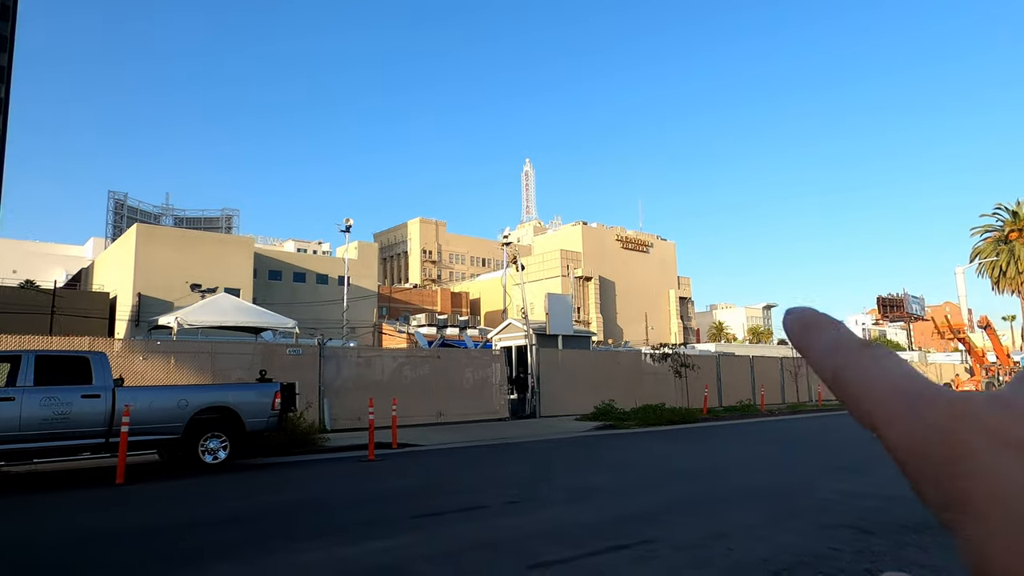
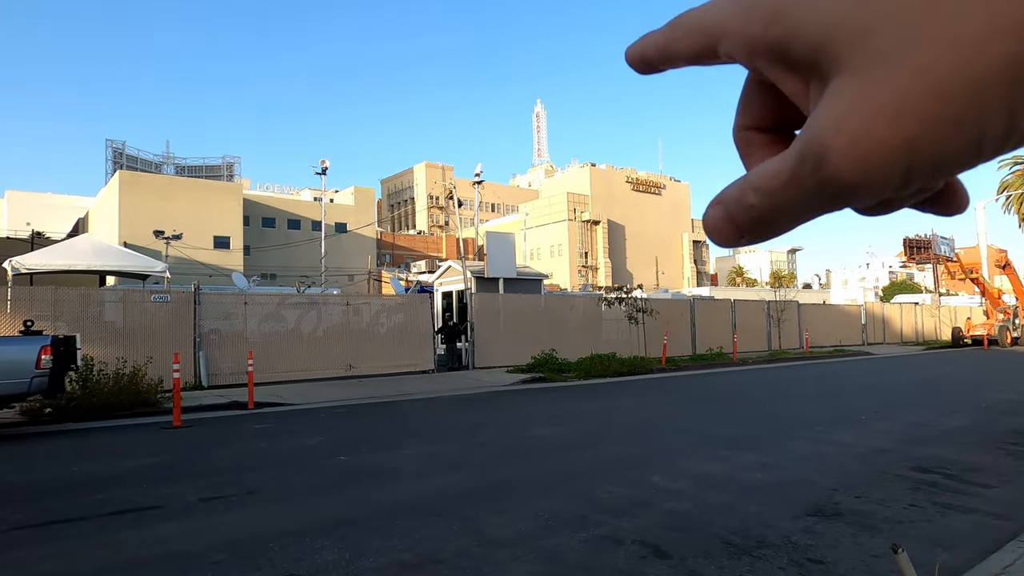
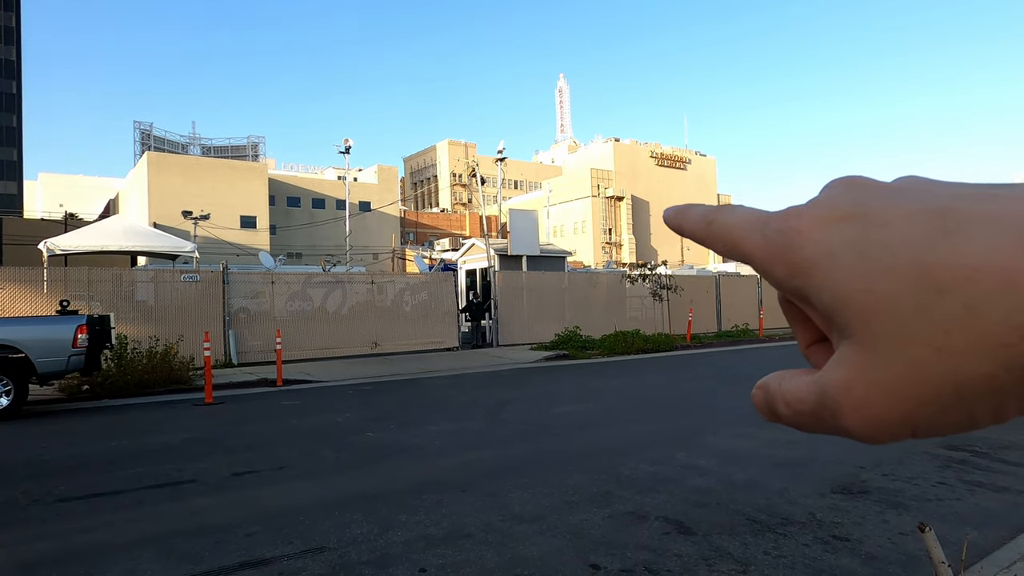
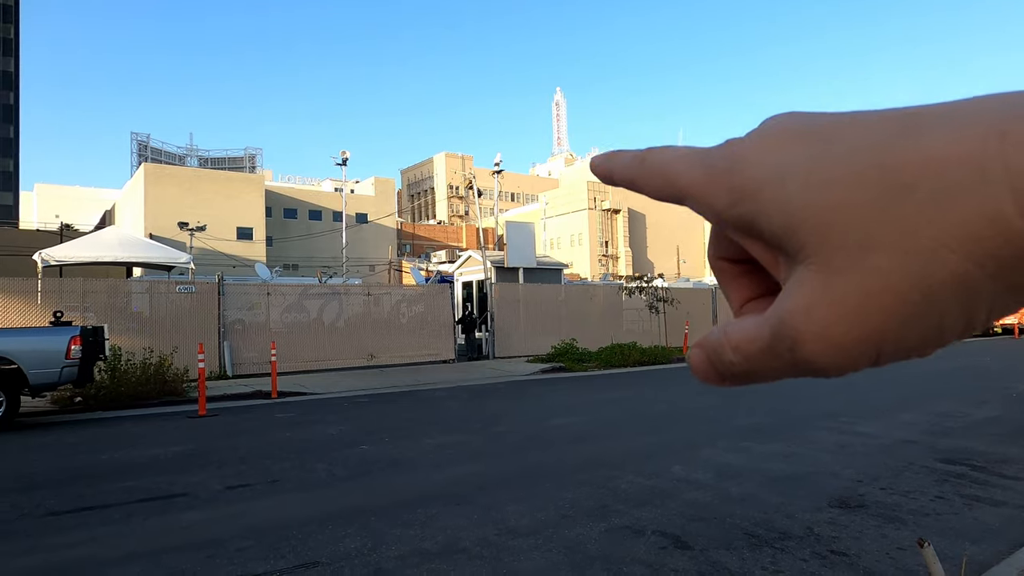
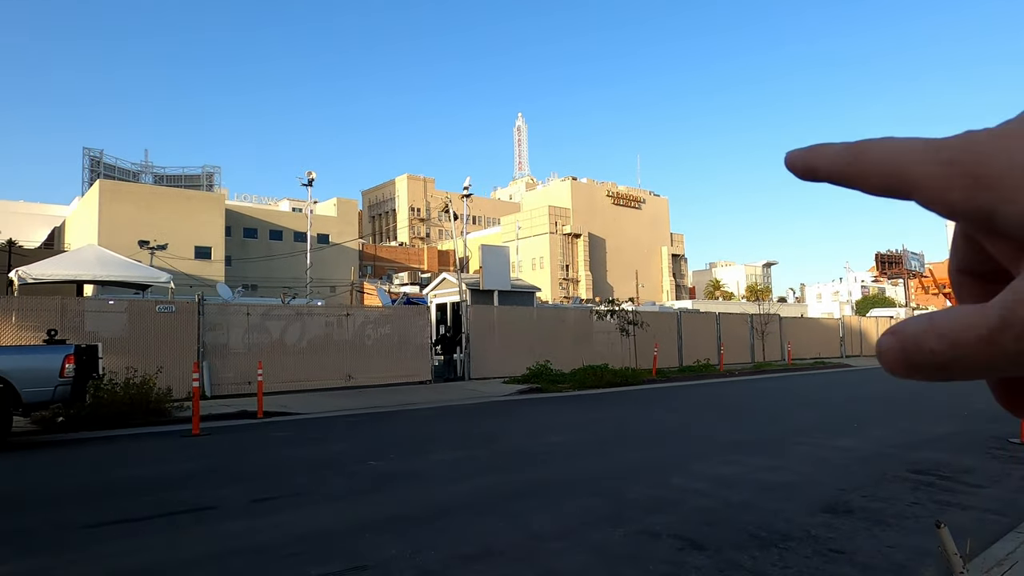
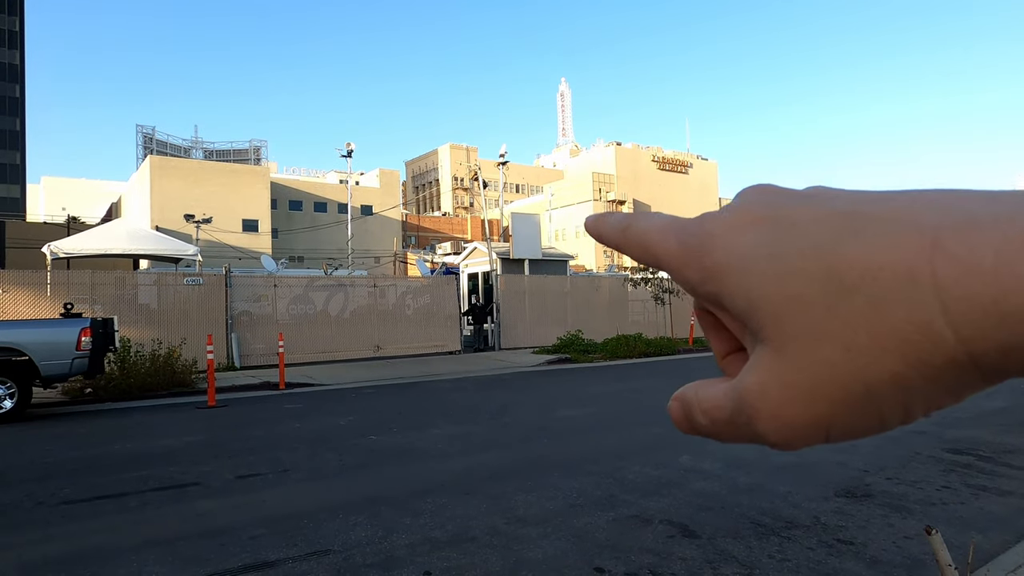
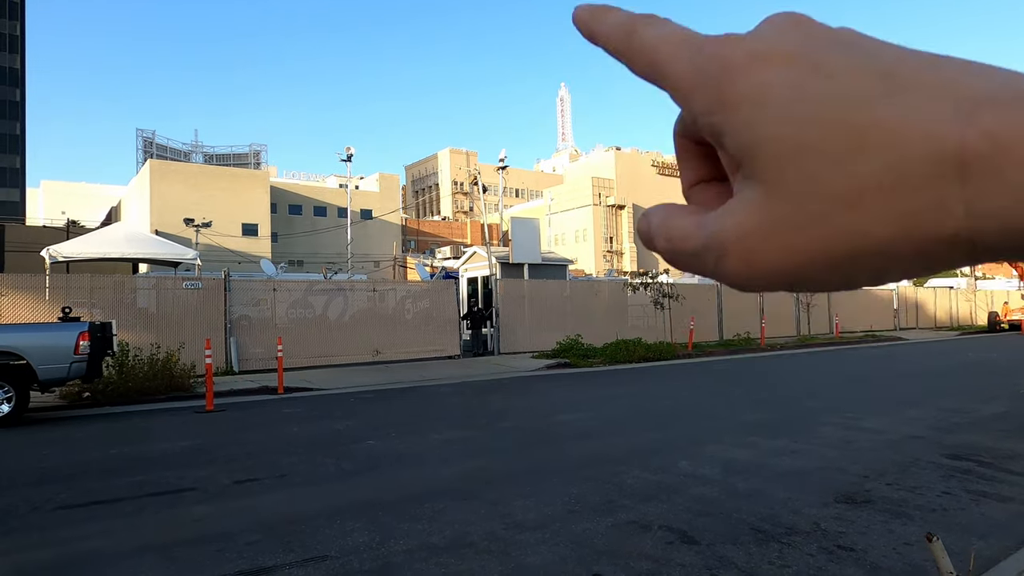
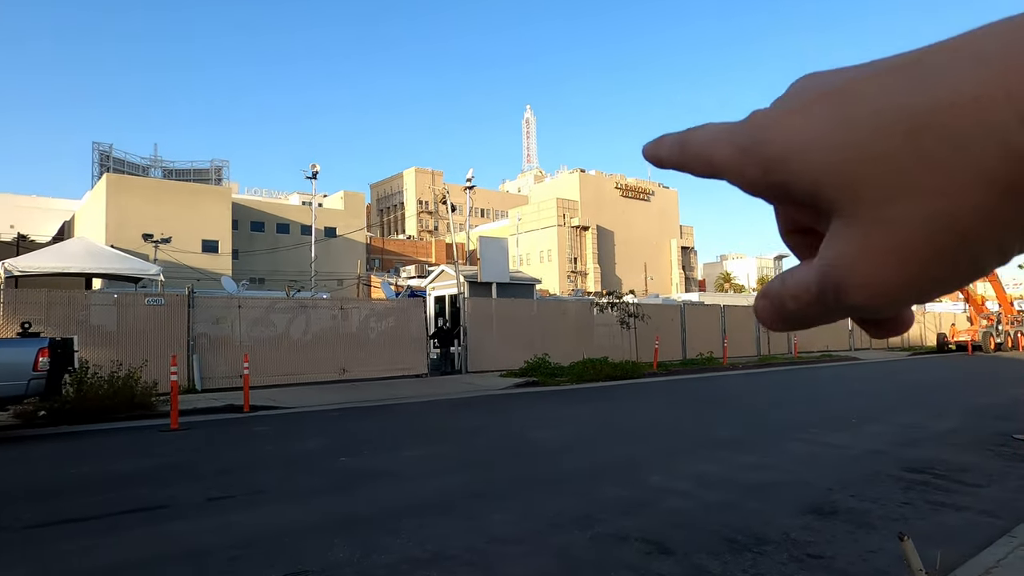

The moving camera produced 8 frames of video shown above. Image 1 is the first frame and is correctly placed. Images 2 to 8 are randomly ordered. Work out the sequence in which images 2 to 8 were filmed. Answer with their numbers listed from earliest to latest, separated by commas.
5, 8, 2, 4, 7, 6, 3
